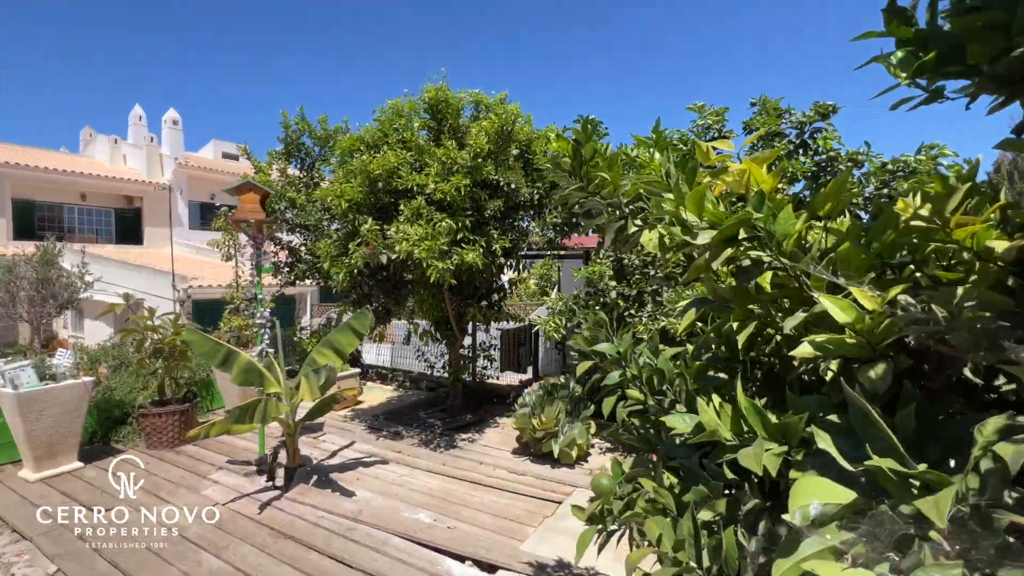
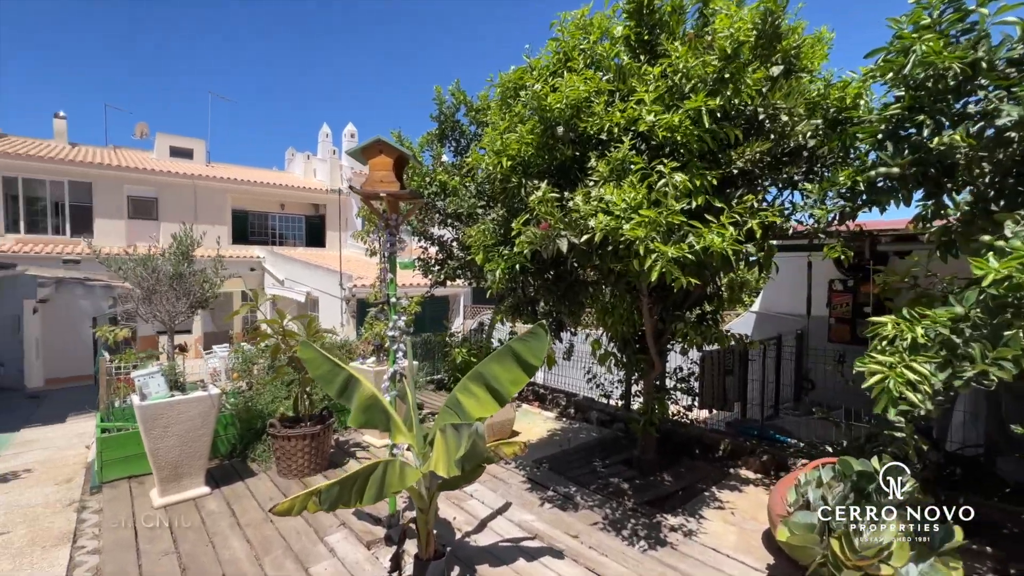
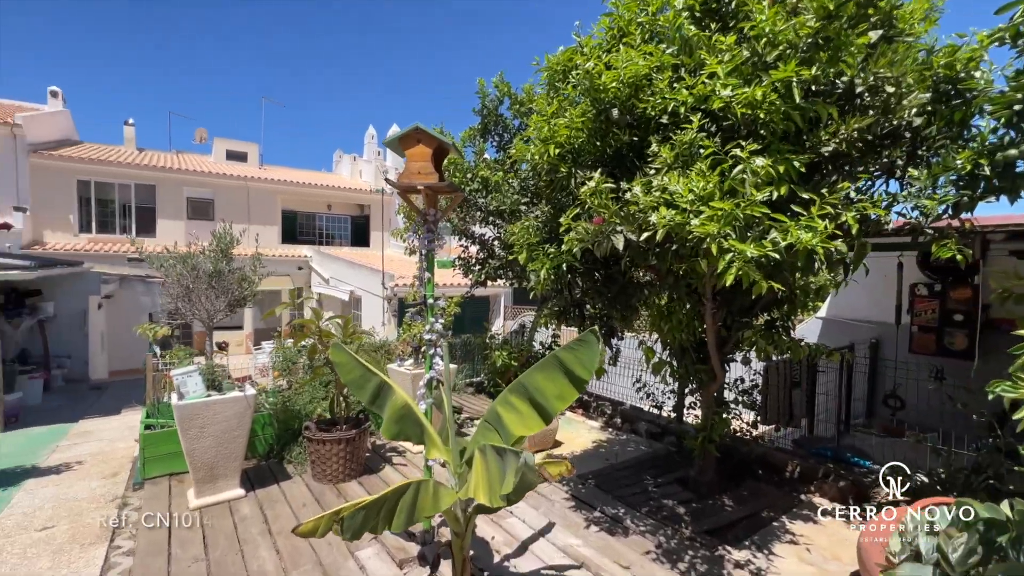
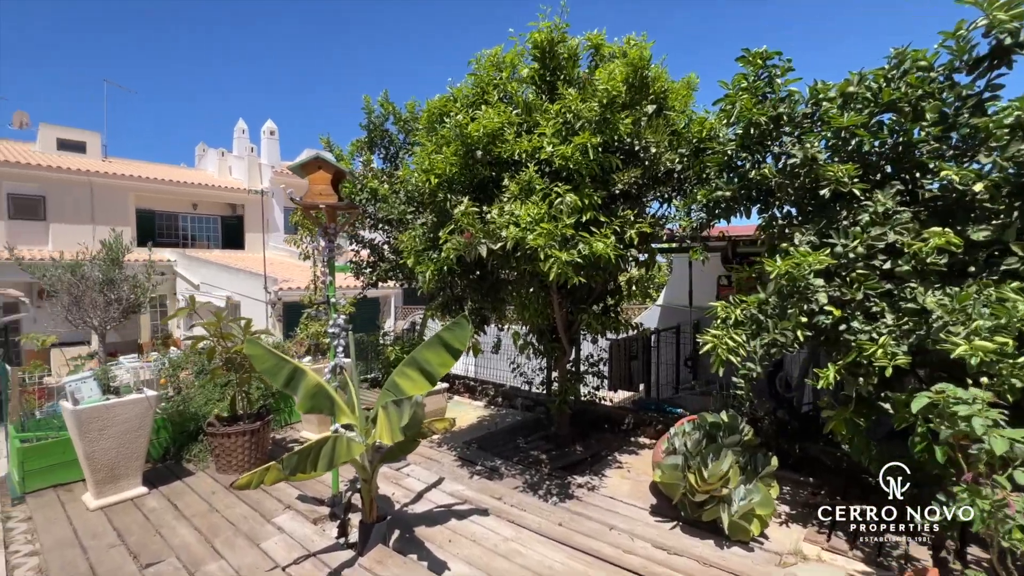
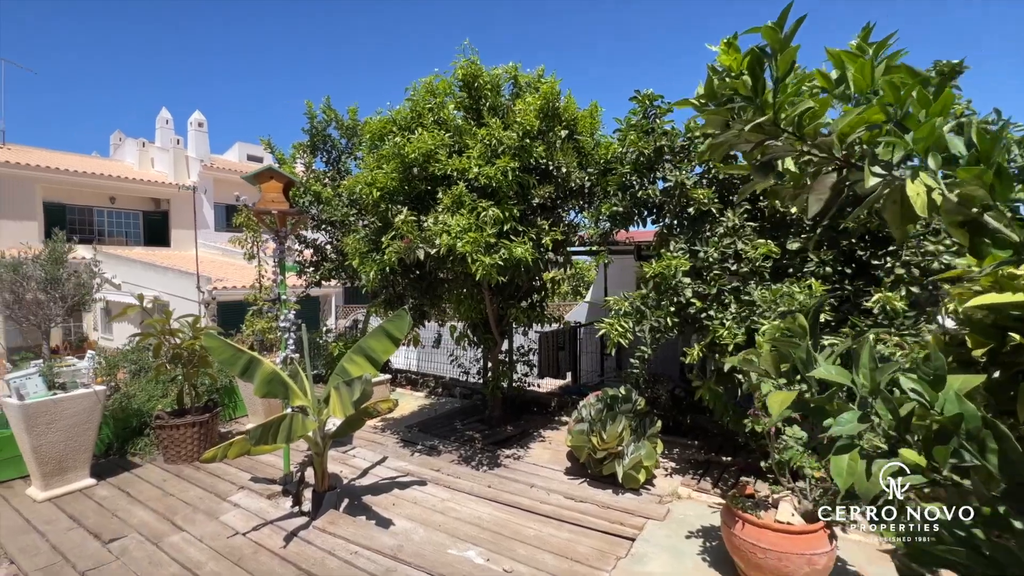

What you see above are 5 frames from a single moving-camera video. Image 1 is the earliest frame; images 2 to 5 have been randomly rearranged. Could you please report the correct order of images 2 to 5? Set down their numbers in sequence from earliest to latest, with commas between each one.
5, 4, 2, 3
